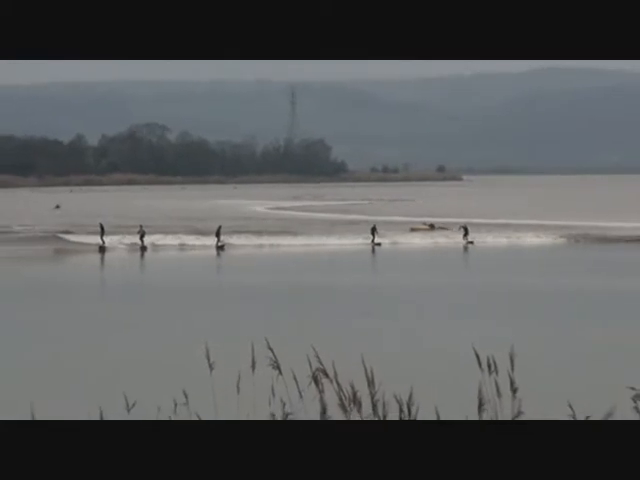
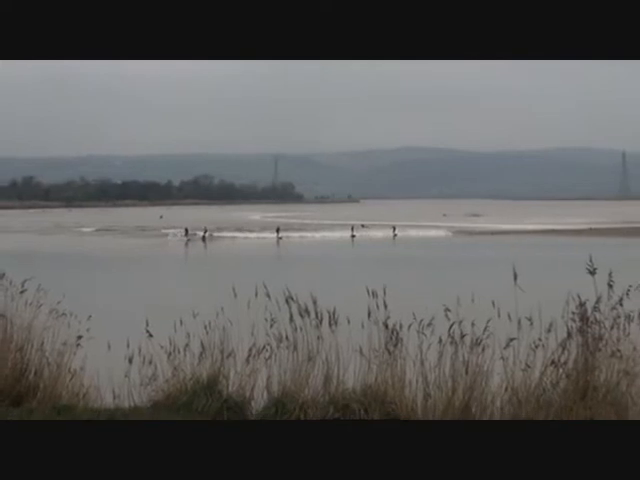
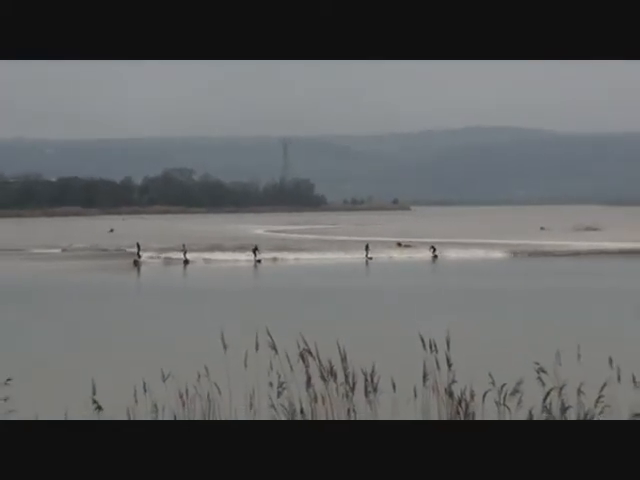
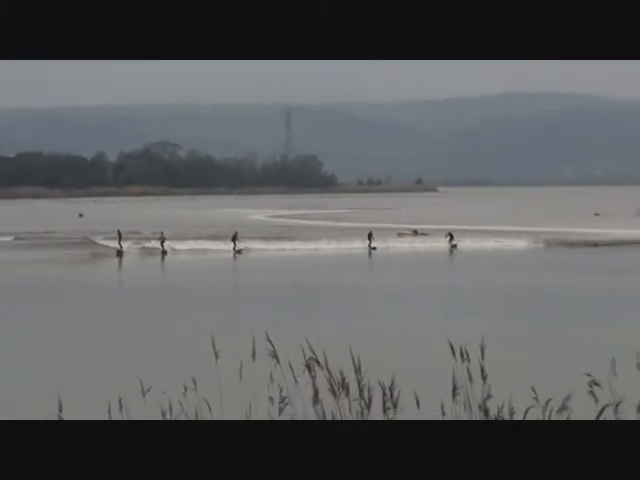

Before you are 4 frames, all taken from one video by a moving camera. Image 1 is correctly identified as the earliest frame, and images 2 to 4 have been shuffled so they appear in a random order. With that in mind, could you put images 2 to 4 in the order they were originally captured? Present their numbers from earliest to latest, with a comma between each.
4, 3, 2
